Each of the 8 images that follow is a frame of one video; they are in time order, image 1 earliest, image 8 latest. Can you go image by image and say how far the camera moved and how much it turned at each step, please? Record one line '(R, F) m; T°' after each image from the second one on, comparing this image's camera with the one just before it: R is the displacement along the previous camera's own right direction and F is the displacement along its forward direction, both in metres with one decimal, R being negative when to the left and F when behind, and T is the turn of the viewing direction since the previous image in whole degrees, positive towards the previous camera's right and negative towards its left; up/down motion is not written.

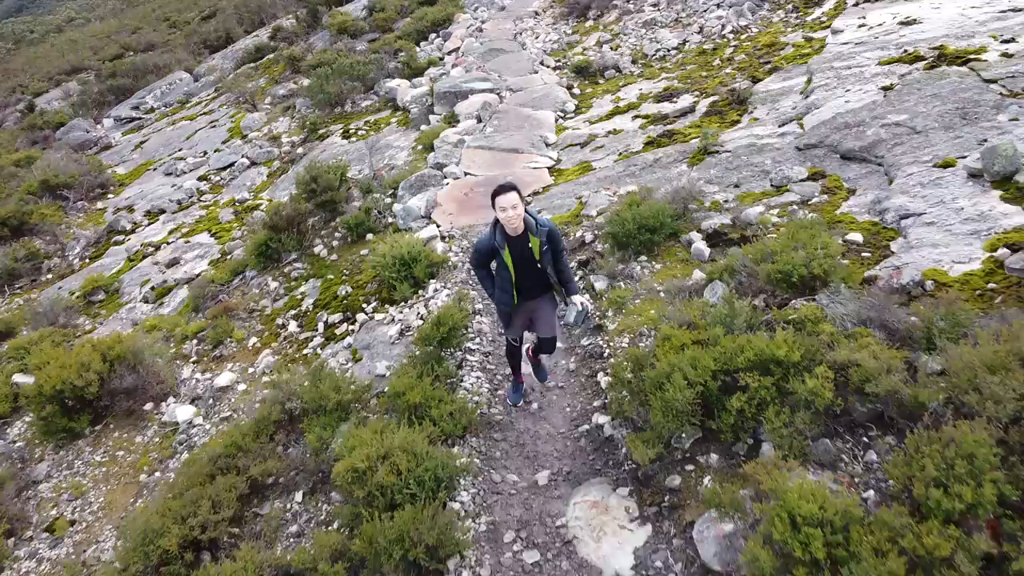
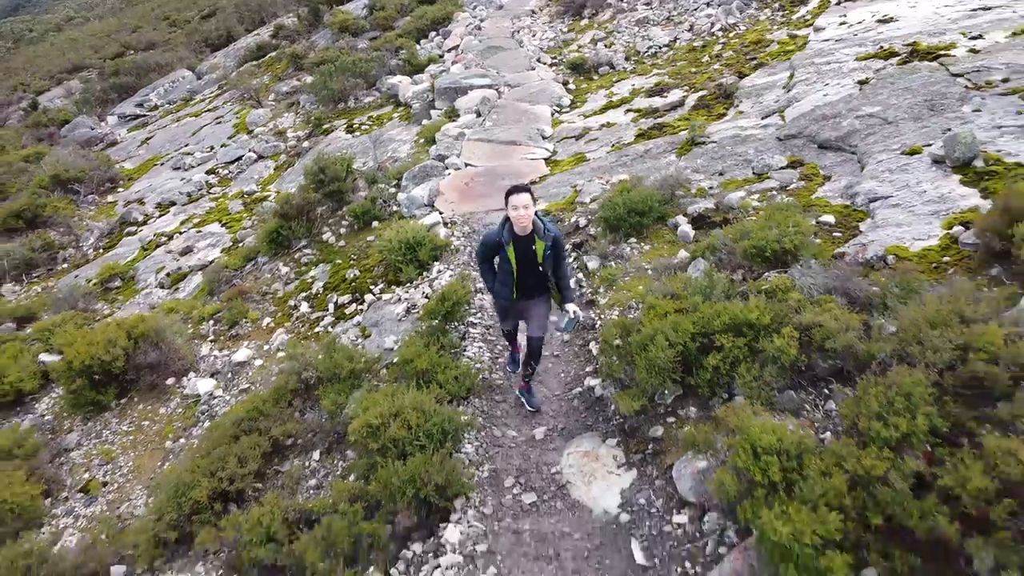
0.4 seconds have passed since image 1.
(0.0, -0.4) m; 0°
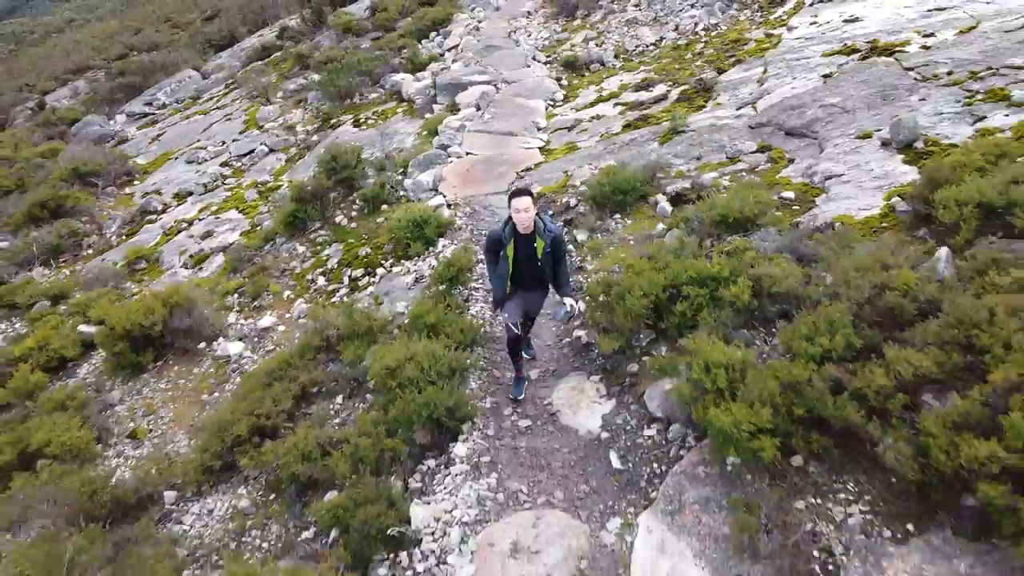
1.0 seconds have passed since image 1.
(0.0, -0.7) m; 0°
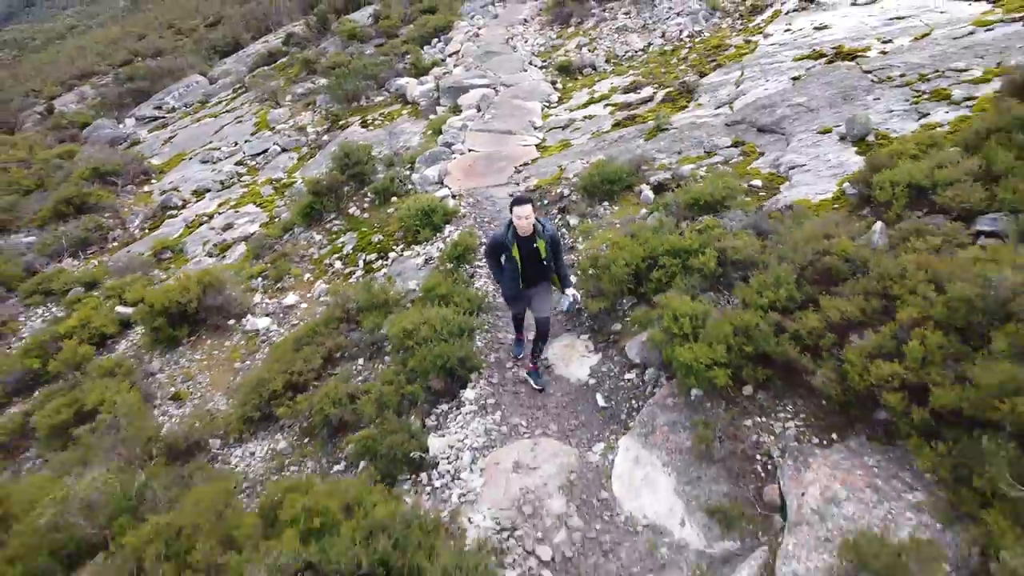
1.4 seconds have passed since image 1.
(0.0, -0.7) m; 0°
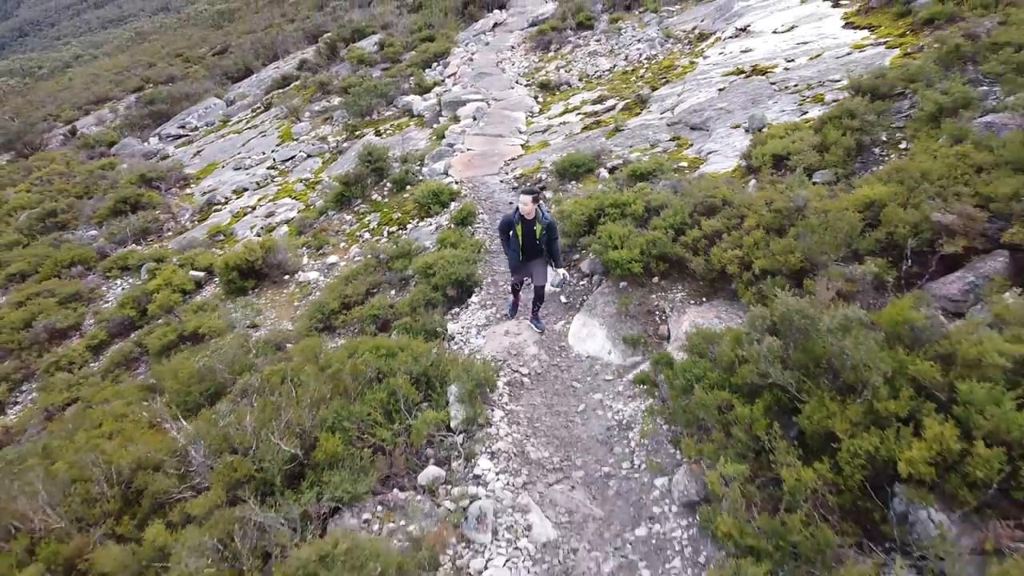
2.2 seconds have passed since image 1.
(0.0, -2.2) m; +1°
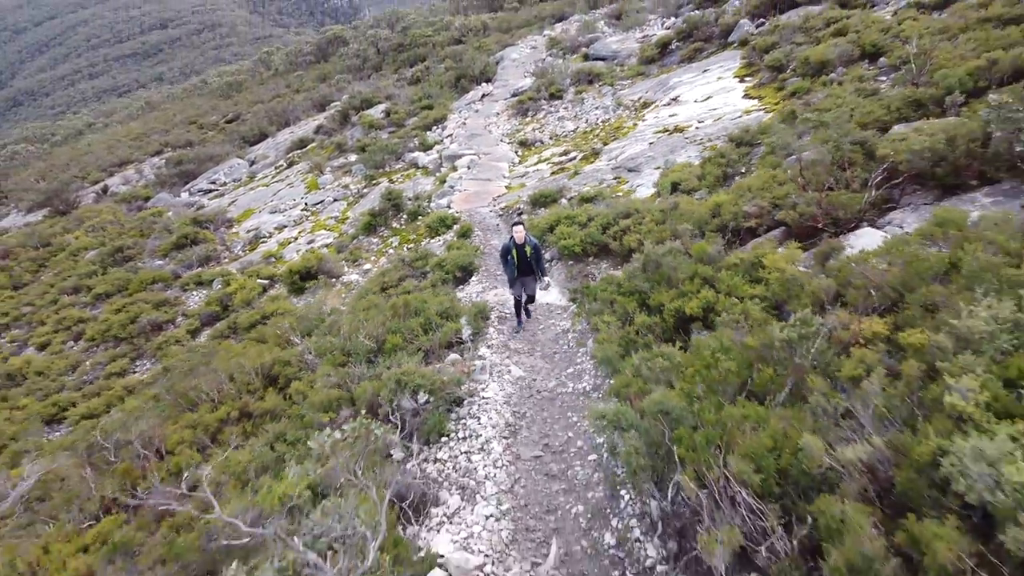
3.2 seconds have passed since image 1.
(0.0, -3.4) m; +1°
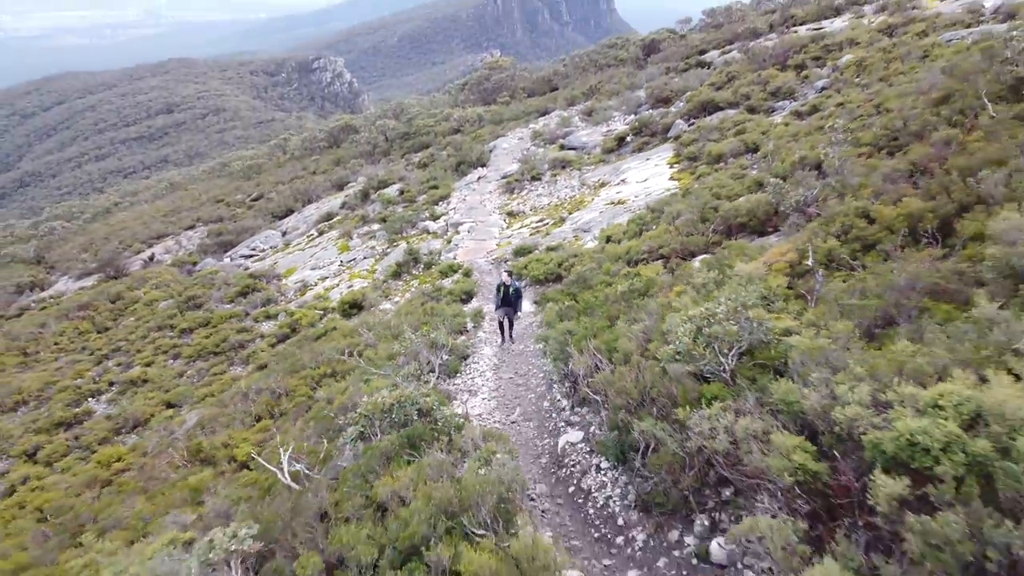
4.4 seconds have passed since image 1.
(+0.1, -5.1) m; 0°
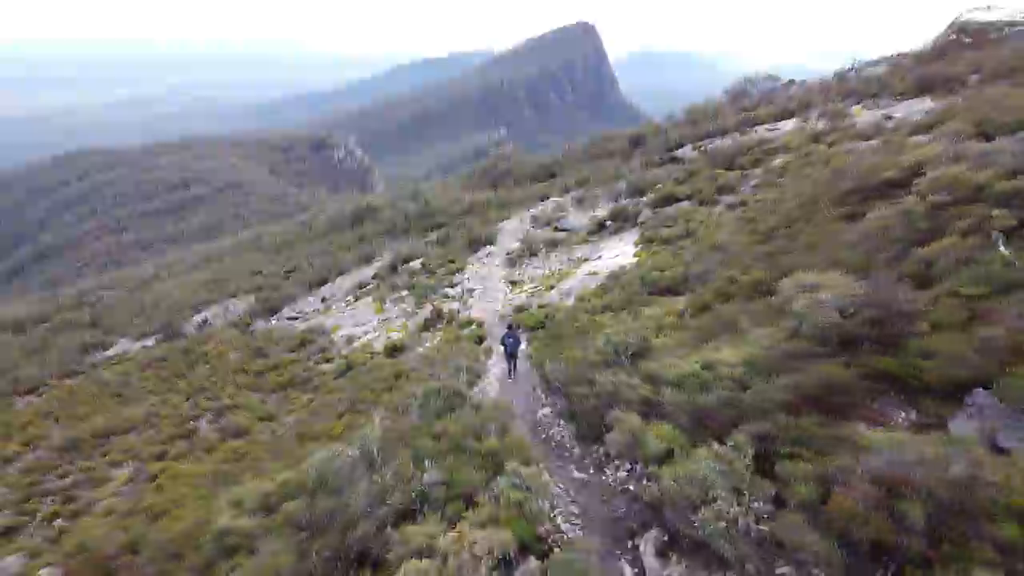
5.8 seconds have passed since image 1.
(+0.2, -6.2) m; 0°
